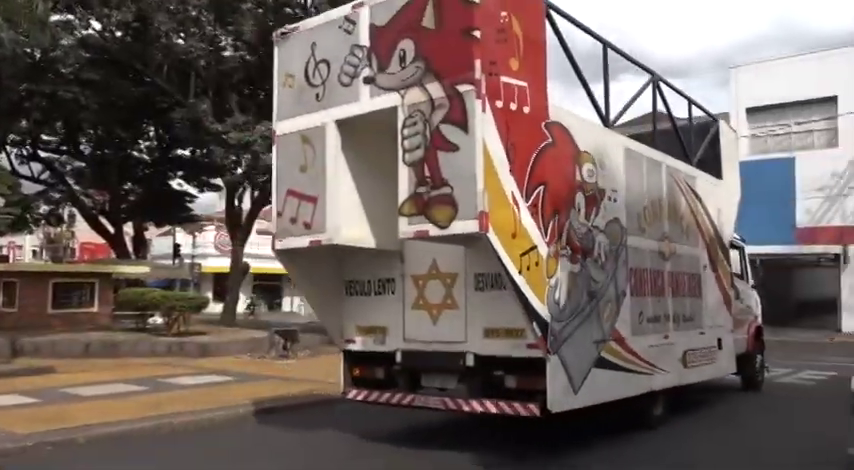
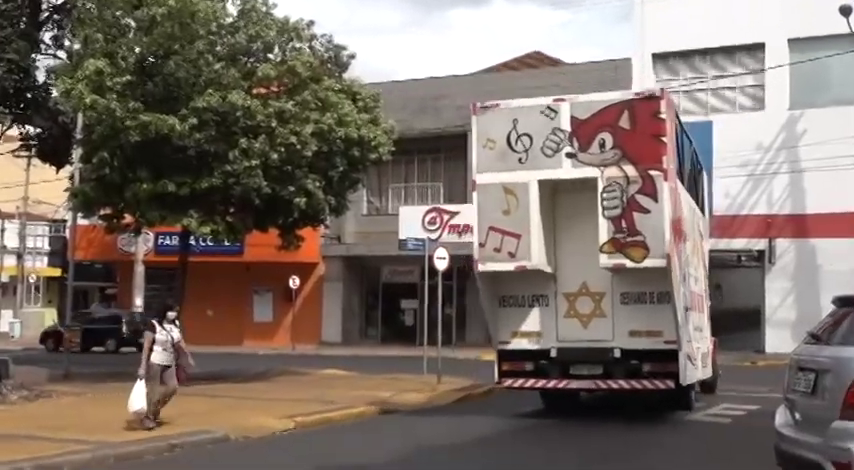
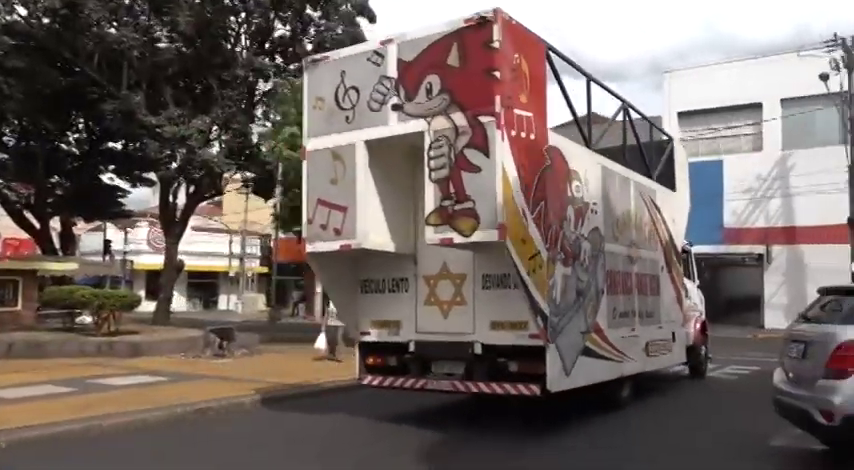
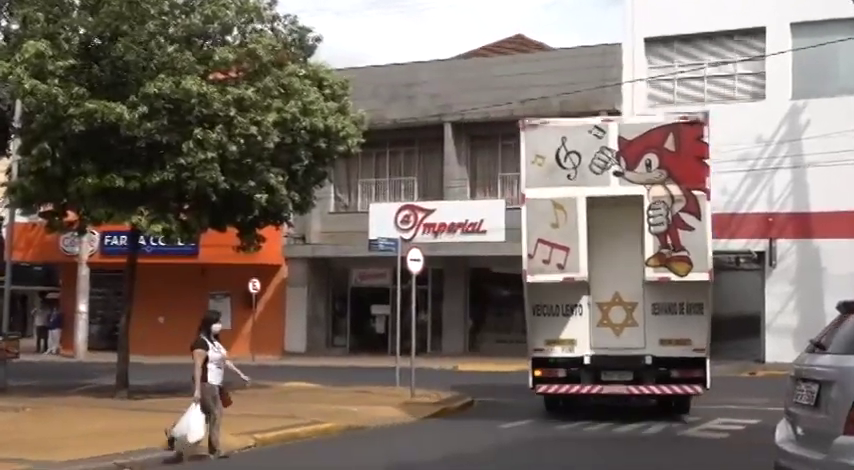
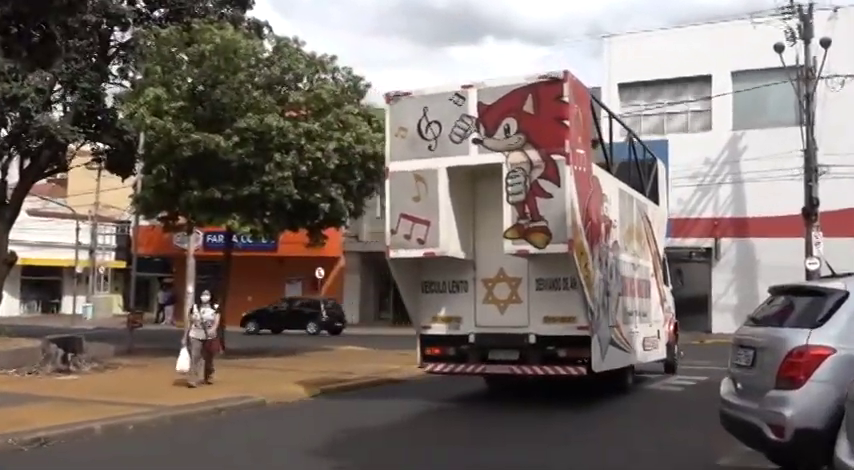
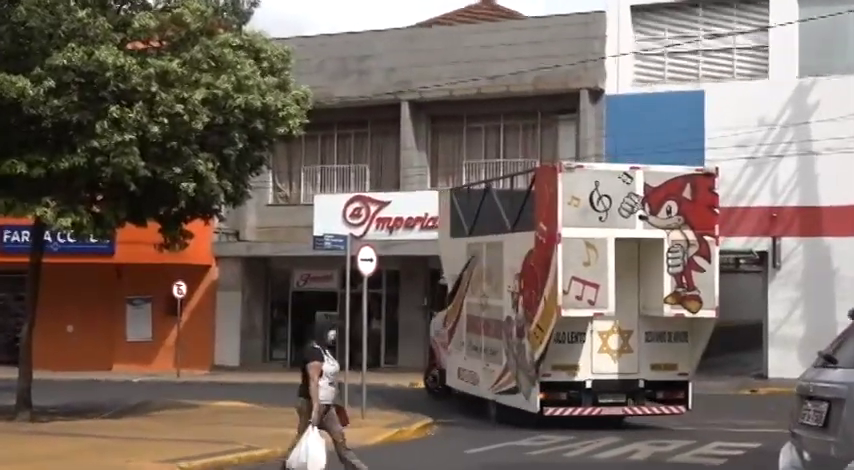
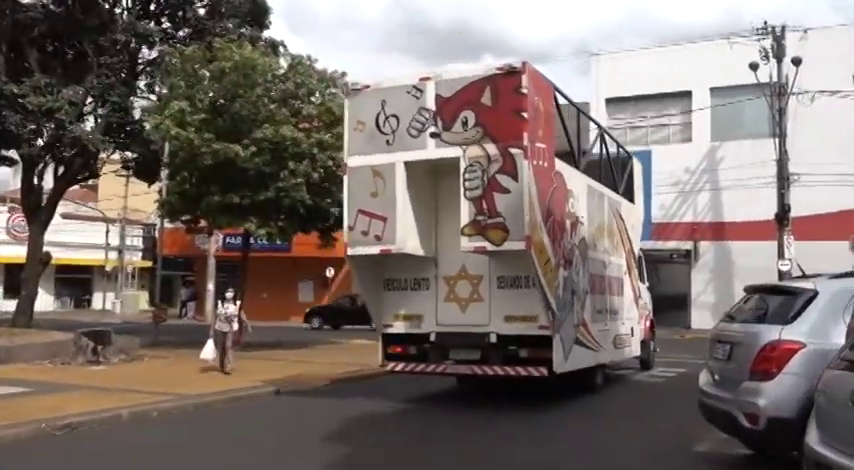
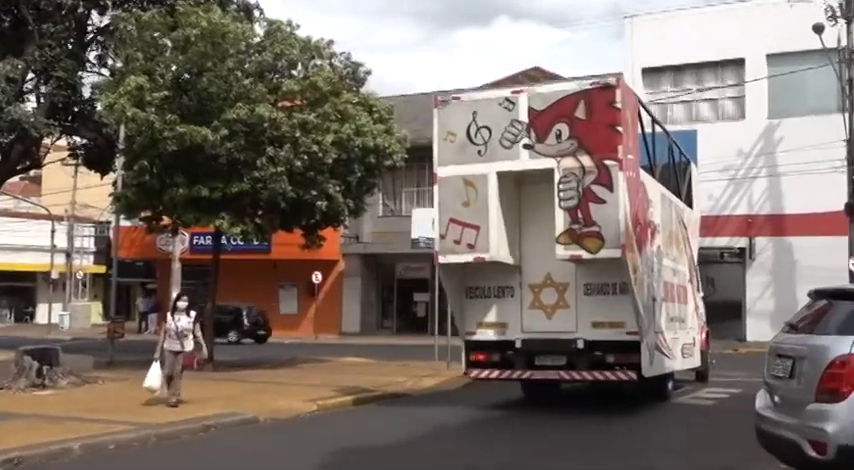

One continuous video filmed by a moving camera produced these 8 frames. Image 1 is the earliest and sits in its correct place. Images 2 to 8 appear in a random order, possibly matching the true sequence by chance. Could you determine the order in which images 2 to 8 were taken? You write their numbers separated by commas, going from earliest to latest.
3, 7, 5, 8, 2, 4, 6
